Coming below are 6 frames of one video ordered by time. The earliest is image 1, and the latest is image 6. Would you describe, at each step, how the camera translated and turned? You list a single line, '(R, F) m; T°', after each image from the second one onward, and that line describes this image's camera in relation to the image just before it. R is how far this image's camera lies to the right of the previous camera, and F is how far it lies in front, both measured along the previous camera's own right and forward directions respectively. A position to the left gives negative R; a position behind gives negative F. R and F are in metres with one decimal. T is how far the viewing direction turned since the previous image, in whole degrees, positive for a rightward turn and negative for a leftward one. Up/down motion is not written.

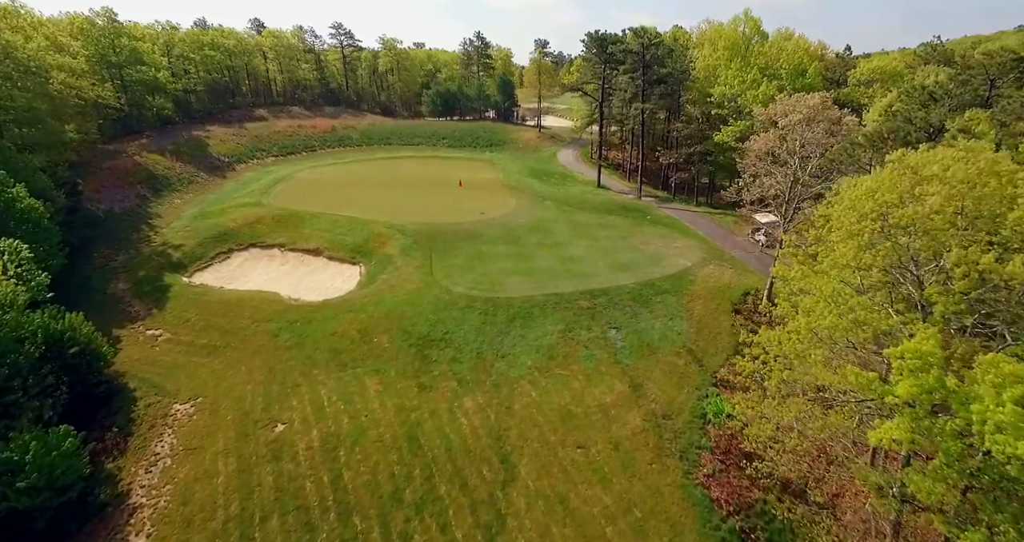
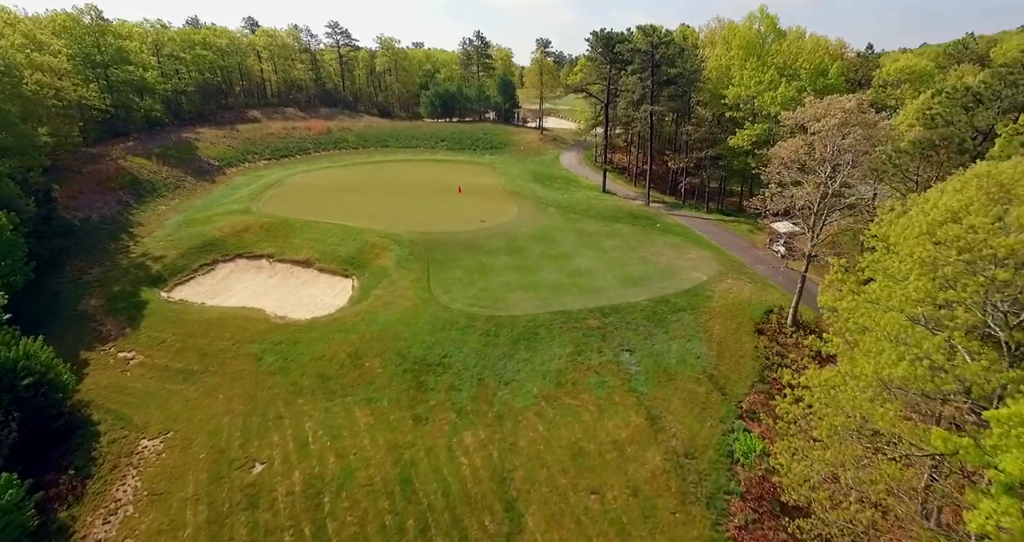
(-0.2, +2.2) m; 0°
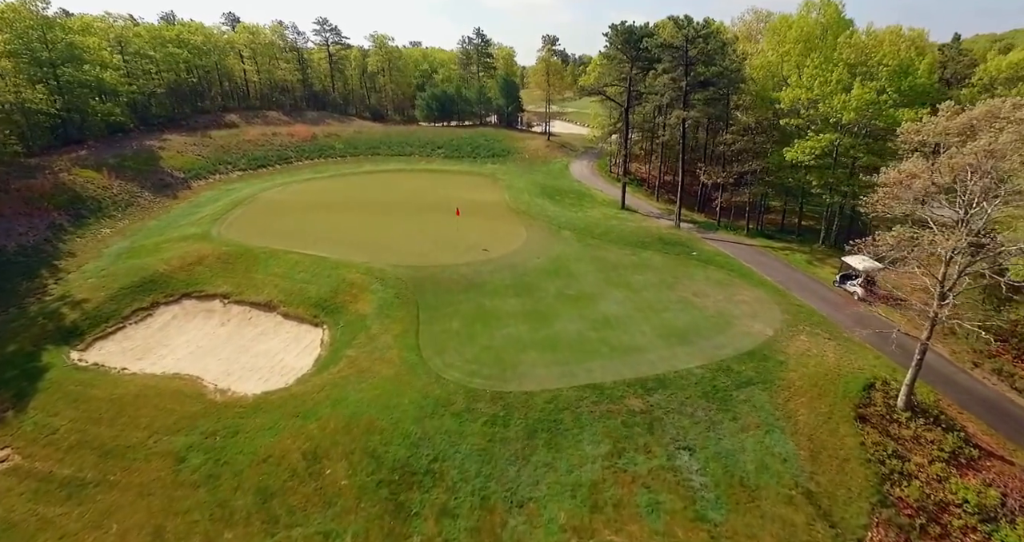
(-0.6, +6.8) m; 0°
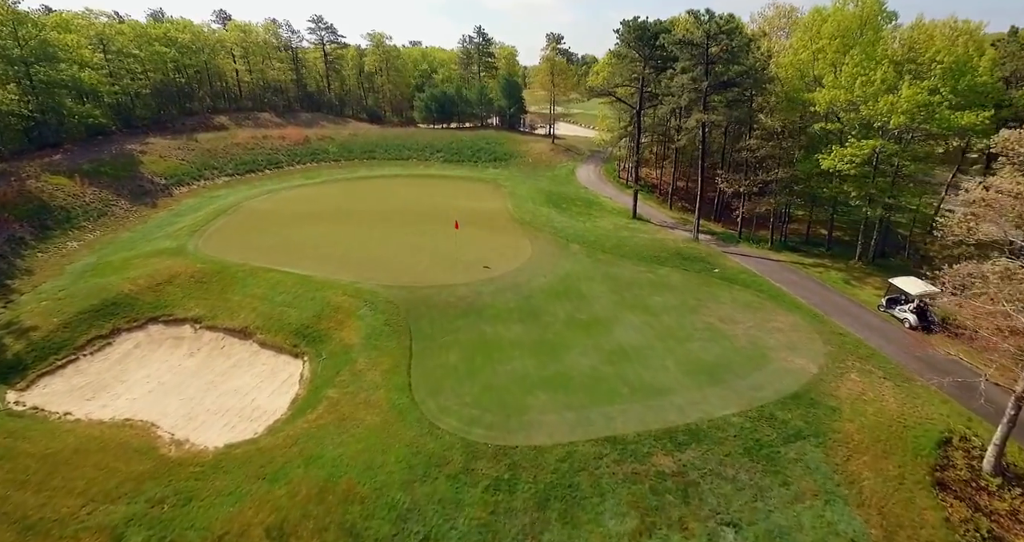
(-0.2, +3.2) m; 0°
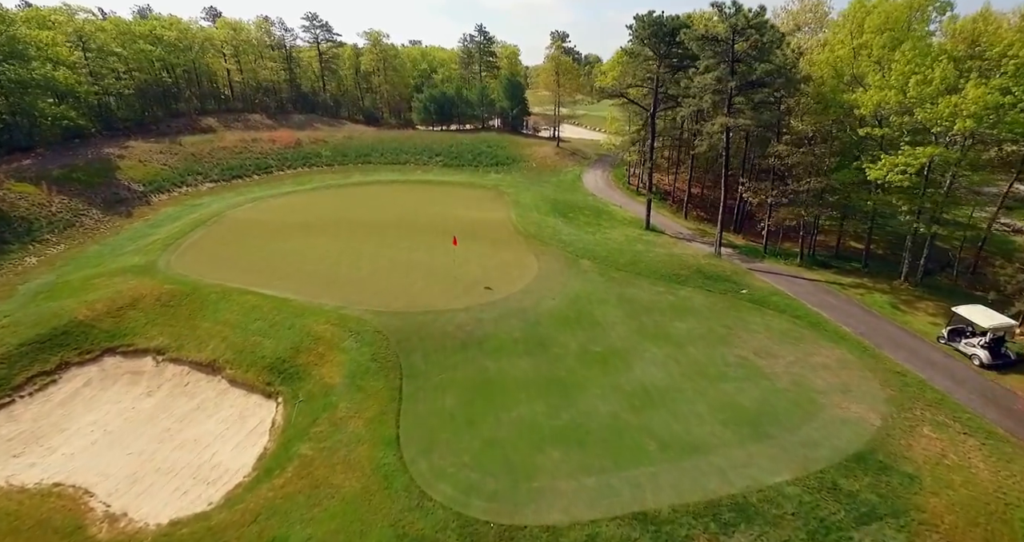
(-0.2, +3.3) m; 0°
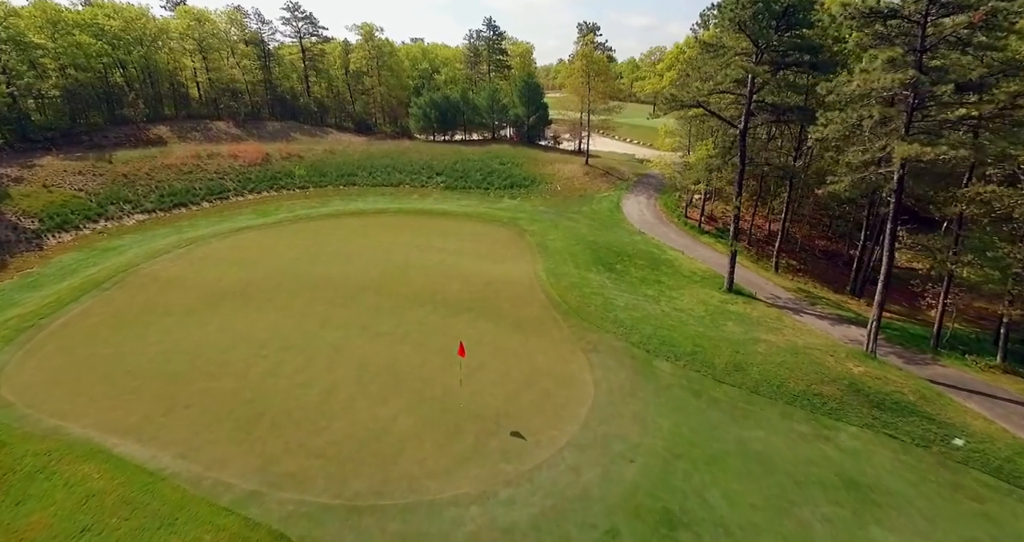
(-1.6, +11.8) m; 0°
